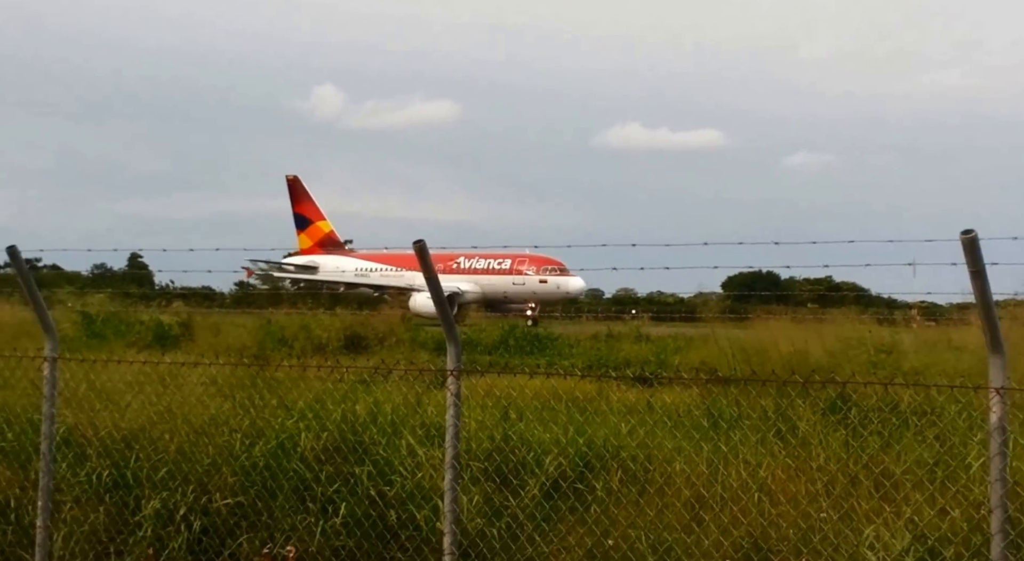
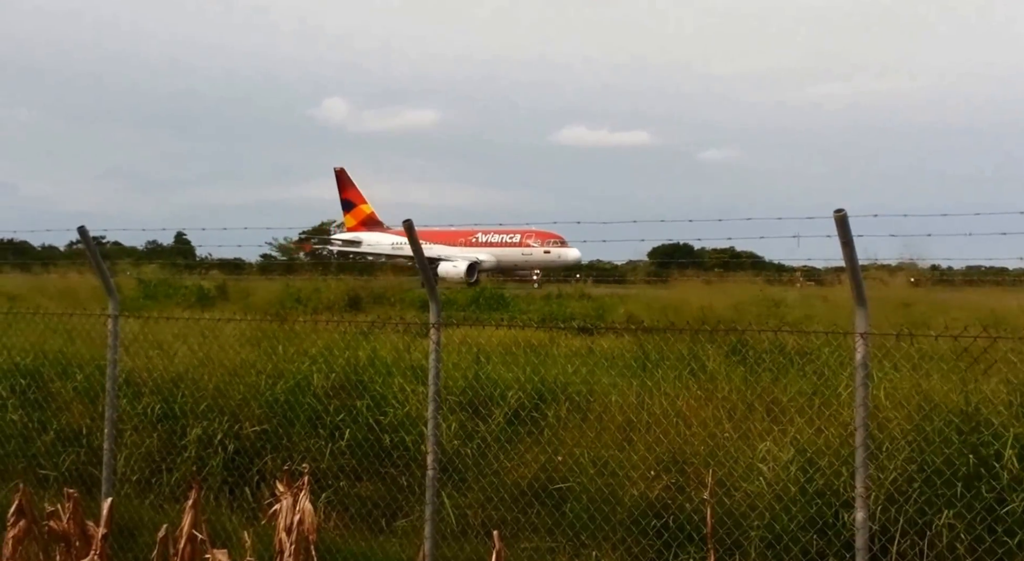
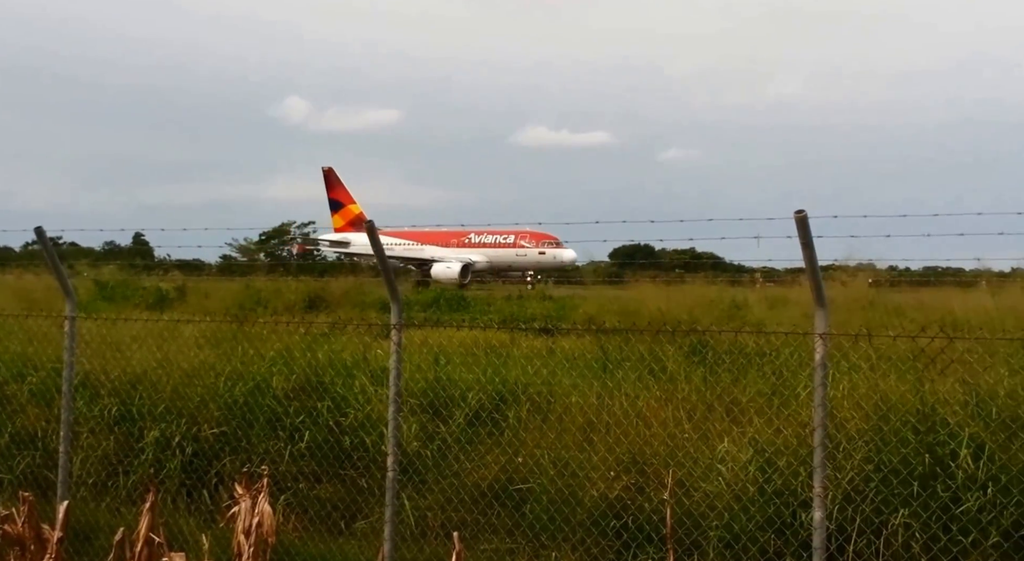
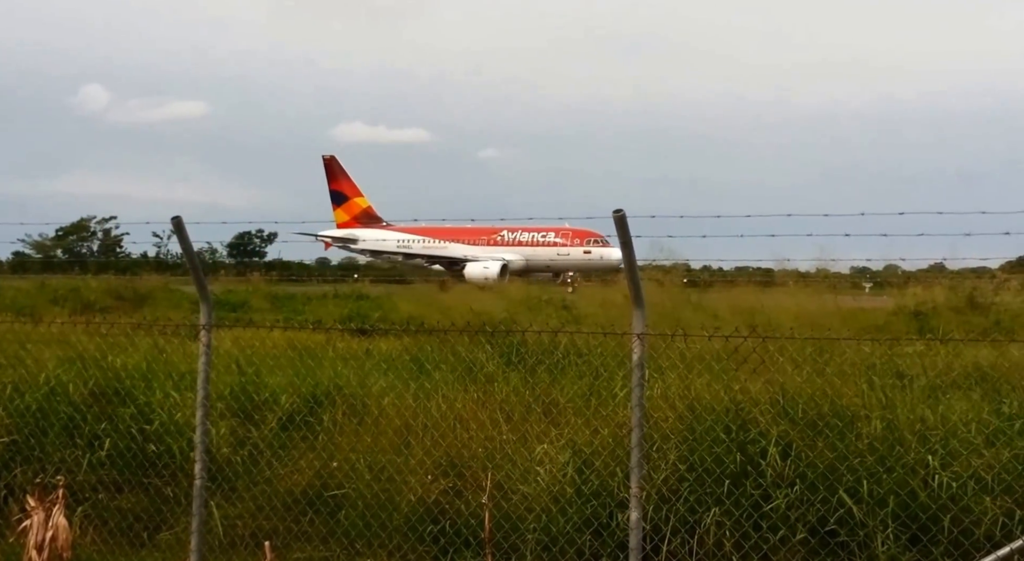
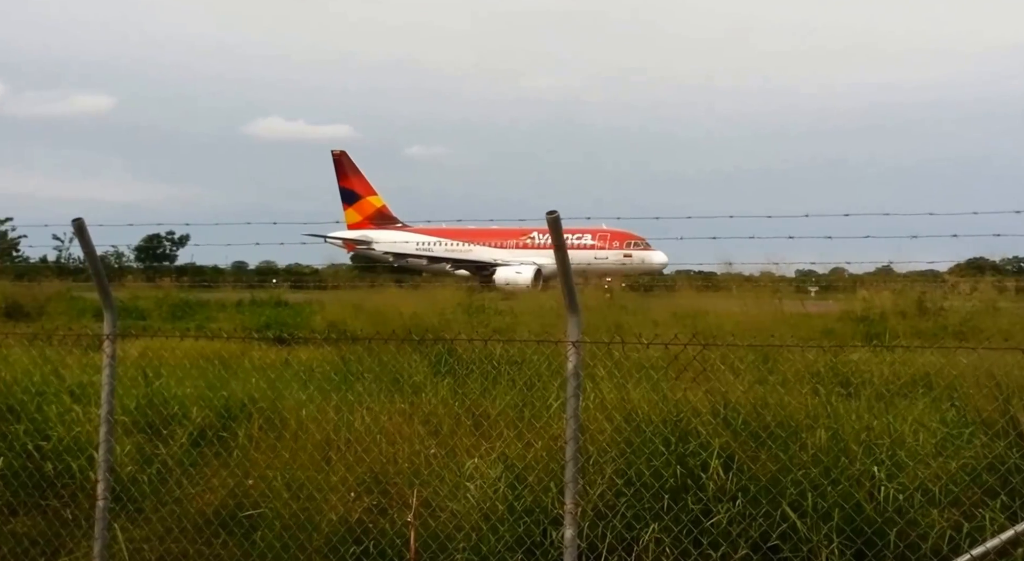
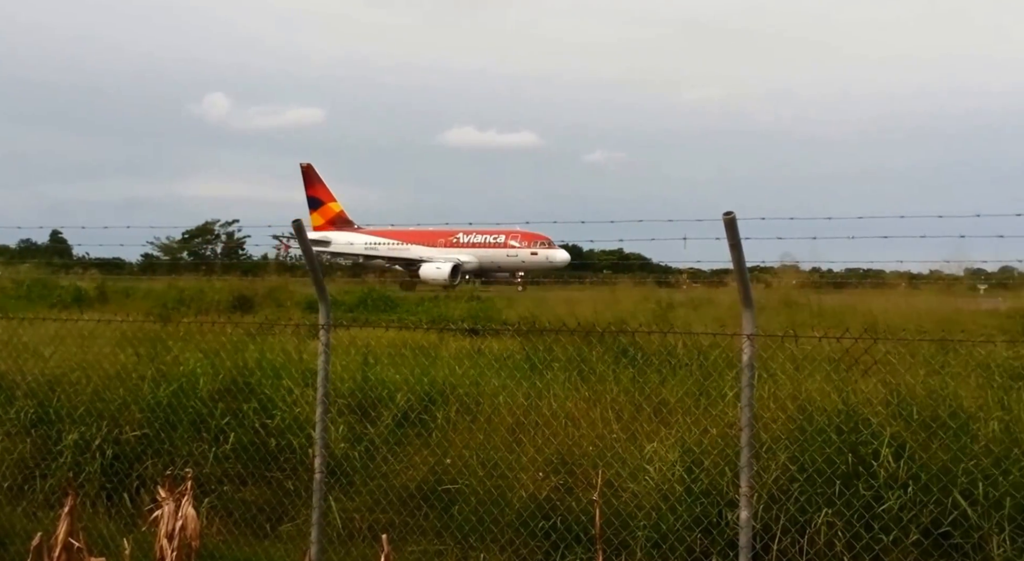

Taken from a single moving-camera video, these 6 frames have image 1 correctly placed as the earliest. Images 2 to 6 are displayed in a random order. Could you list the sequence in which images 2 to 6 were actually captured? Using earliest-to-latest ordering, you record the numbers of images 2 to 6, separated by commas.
2, 3, 6, 4, 5
